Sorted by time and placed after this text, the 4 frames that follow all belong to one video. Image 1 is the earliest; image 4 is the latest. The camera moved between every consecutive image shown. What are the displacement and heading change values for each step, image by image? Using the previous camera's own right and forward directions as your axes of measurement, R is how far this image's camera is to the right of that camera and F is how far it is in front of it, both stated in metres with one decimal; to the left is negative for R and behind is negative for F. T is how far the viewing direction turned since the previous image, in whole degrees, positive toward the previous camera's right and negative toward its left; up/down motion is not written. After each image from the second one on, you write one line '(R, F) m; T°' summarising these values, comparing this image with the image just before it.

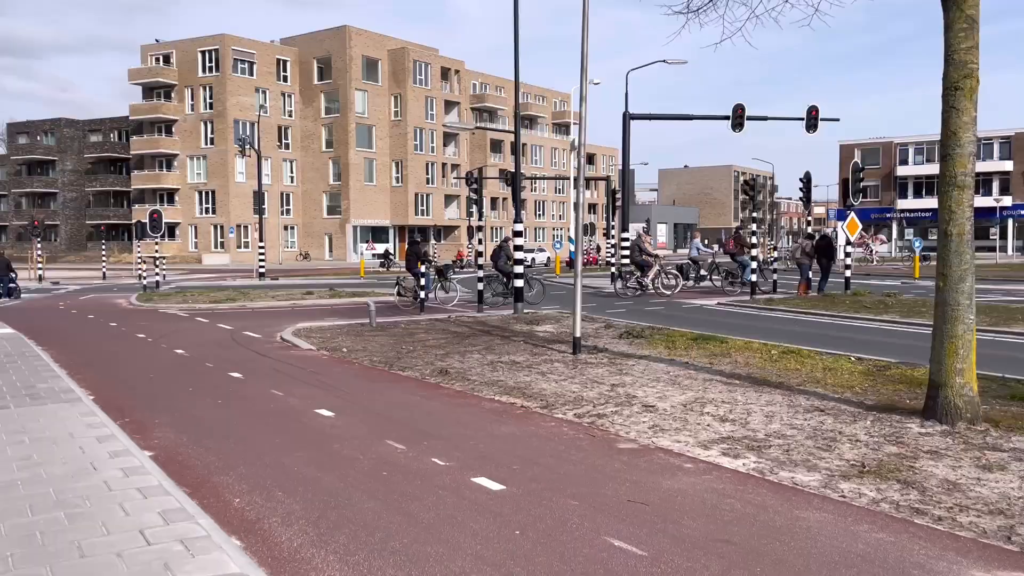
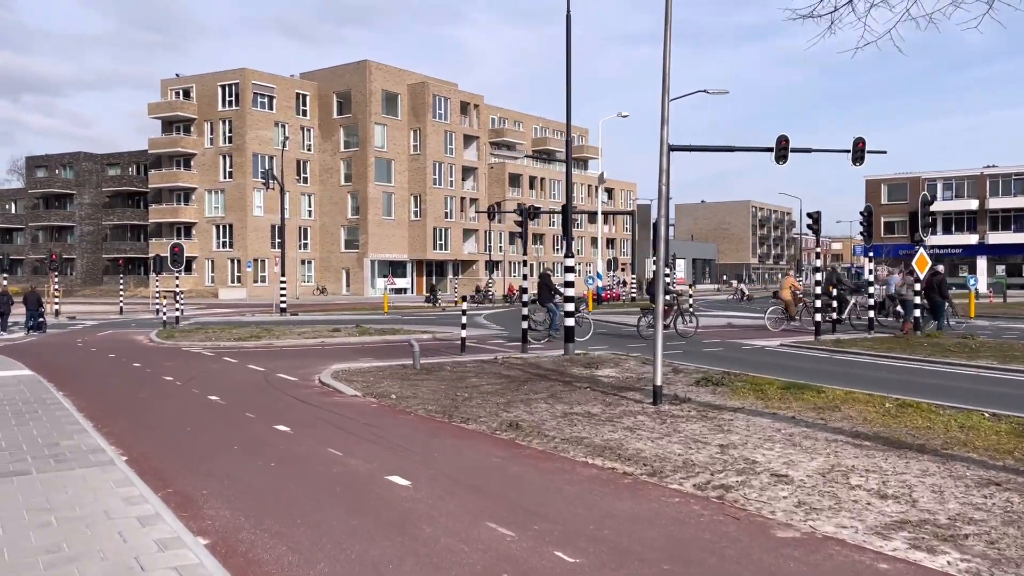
(-0.8, +1.2) m; -1°
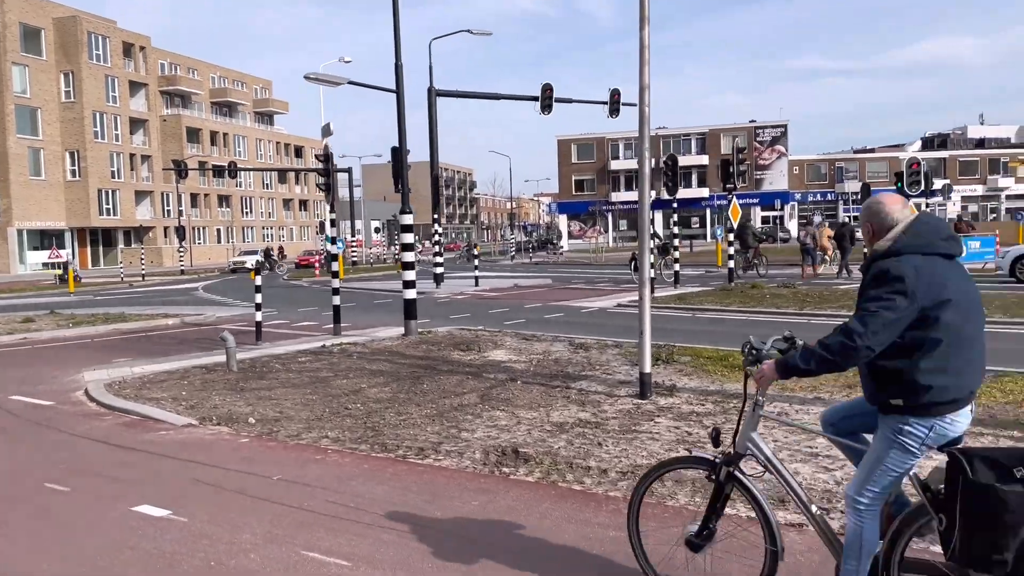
(-2.4, +3.7) m; +22°
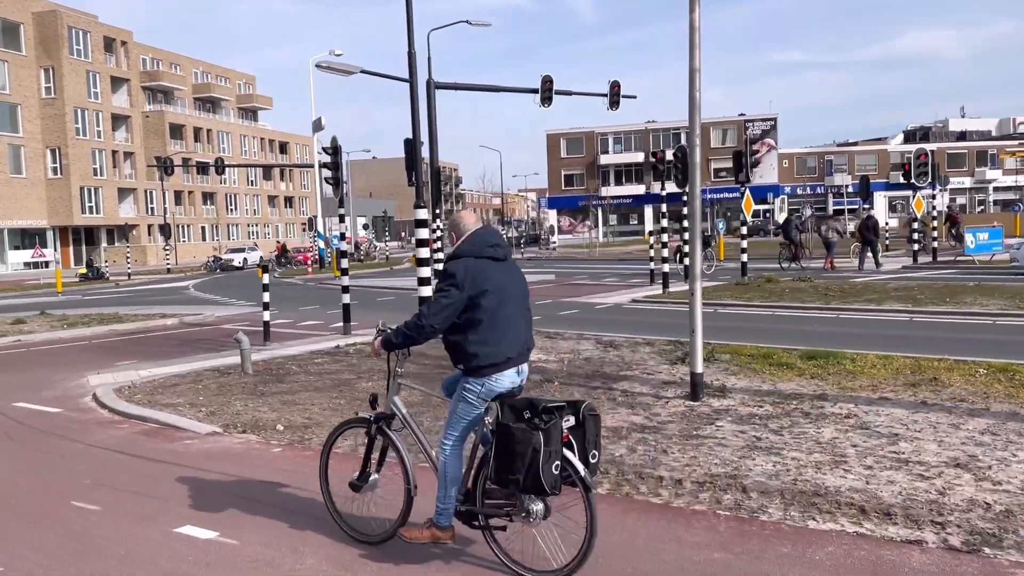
(-0.6, +0.5) m; +1°
